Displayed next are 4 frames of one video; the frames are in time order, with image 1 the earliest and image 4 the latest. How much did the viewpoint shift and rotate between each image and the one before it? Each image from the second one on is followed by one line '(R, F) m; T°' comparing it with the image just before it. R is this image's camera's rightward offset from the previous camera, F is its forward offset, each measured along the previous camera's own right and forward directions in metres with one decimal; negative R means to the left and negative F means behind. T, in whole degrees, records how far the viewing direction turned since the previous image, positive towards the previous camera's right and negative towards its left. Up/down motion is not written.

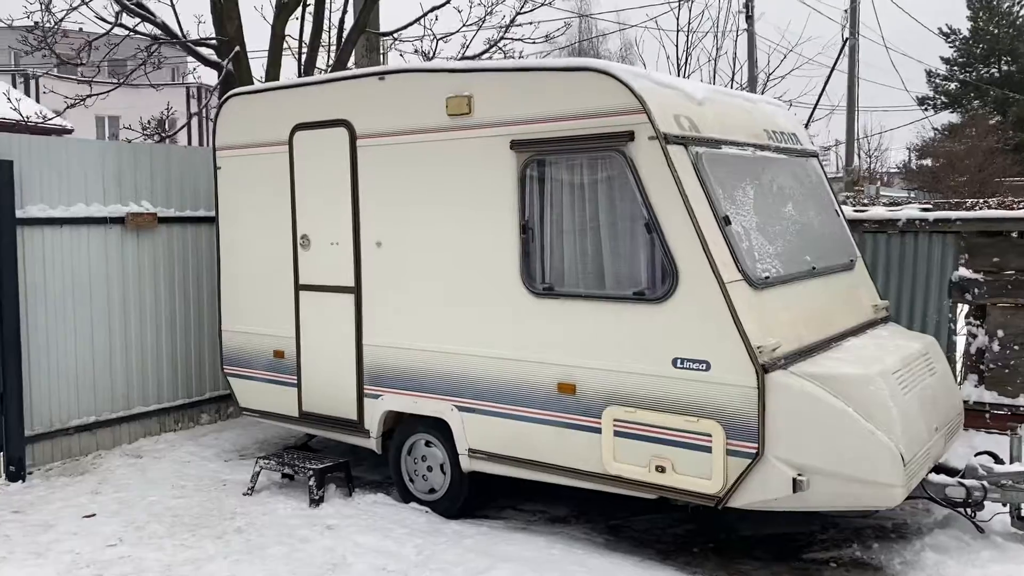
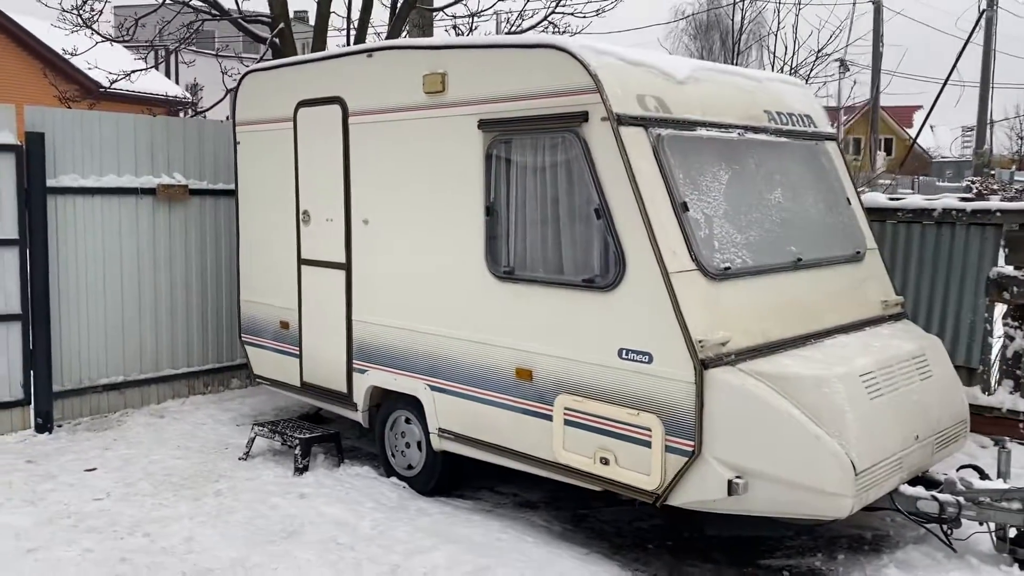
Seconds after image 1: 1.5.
(+0.8, +0.1) m; -8°
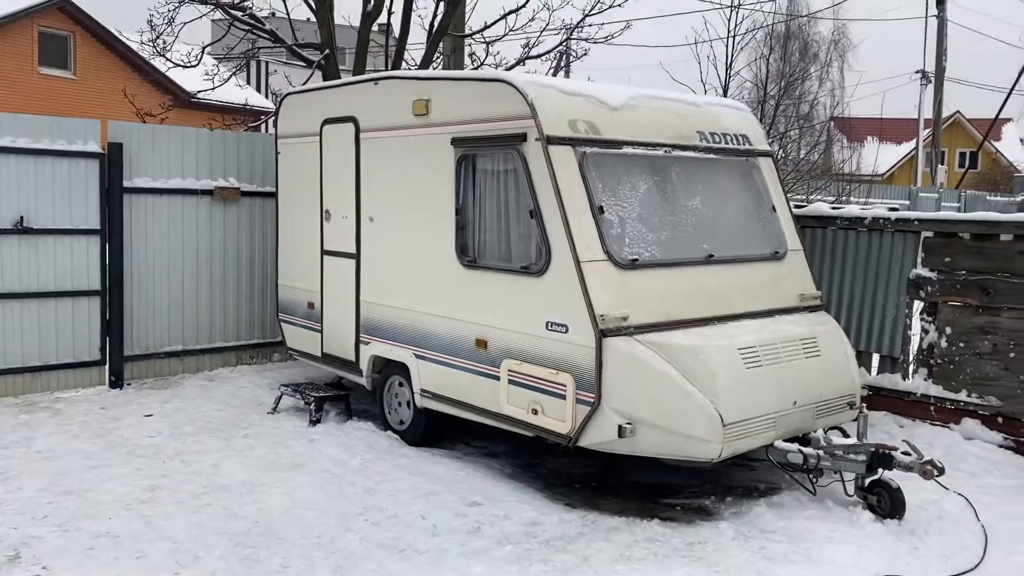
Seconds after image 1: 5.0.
(+0.7, -1.0) m; -5°
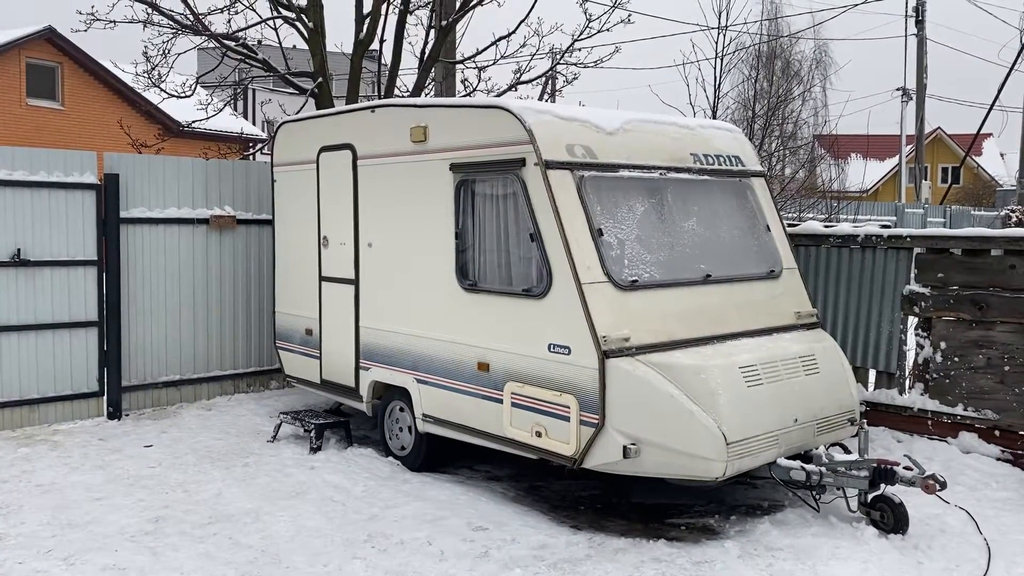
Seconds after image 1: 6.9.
(-0.1, 0.0) m; +1°
